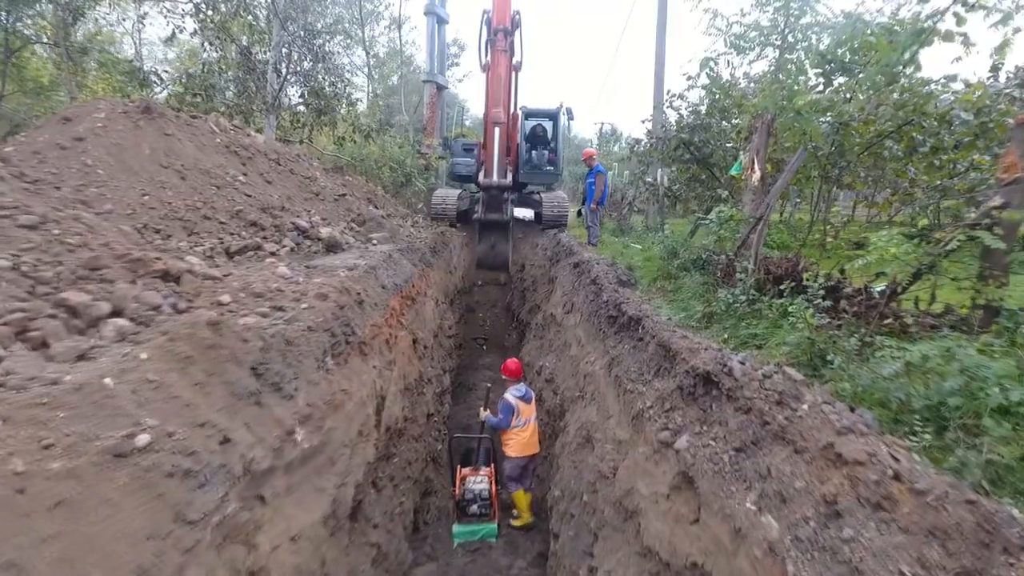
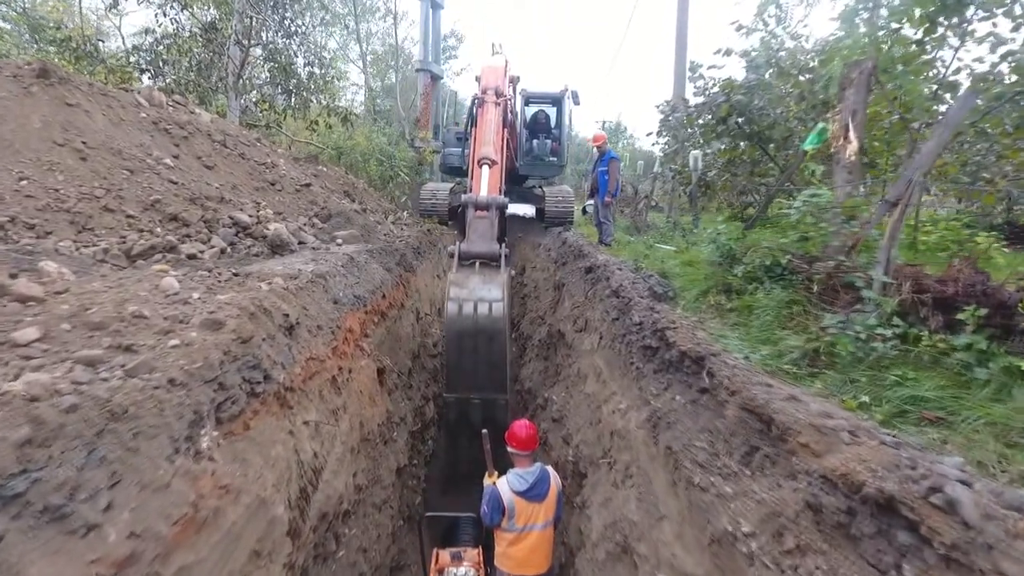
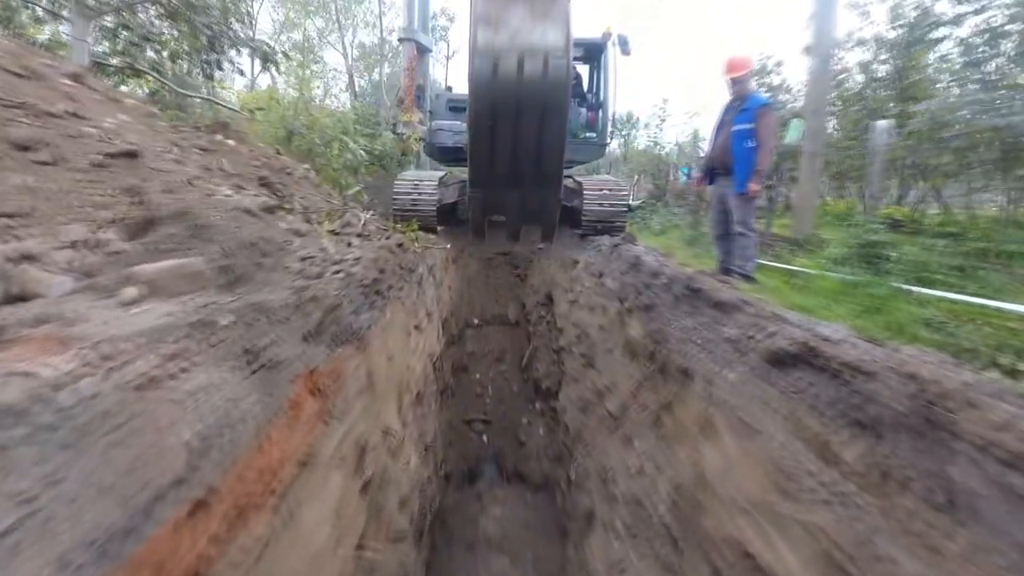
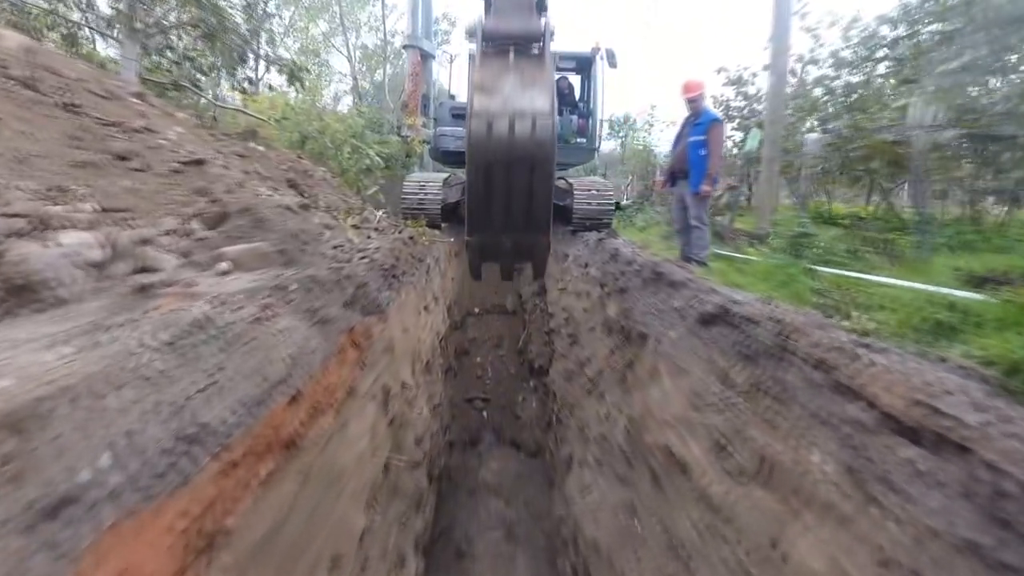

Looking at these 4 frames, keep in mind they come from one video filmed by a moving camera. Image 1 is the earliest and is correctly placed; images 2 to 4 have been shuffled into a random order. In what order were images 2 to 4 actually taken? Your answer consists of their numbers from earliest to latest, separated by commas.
2, 4, 3
